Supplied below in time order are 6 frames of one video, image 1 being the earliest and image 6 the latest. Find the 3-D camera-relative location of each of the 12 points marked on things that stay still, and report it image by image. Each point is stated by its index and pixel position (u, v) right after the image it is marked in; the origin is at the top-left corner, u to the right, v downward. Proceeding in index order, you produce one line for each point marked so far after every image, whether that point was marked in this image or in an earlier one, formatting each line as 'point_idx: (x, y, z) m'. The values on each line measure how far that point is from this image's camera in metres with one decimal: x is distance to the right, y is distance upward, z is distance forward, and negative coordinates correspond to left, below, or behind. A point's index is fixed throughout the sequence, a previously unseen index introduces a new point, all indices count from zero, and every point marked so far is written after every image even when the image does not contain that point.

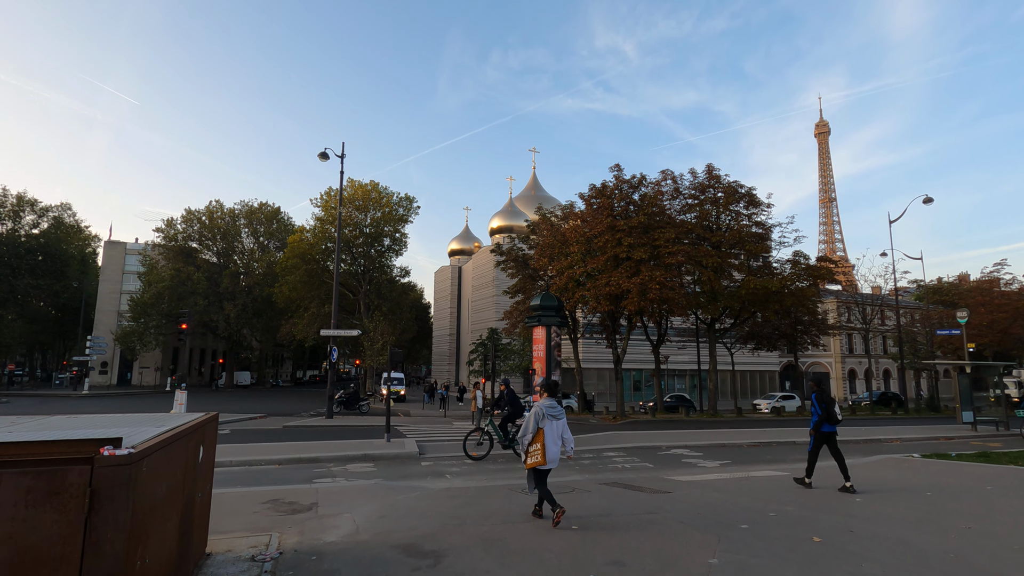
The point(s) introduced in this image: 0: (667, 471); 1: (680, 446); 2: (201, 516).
0: (+3.1, -3.6, +11.5) m
1: (+4.3, -4.0, +14.9) m
2: (-2.5, -1.8, +4.7) m
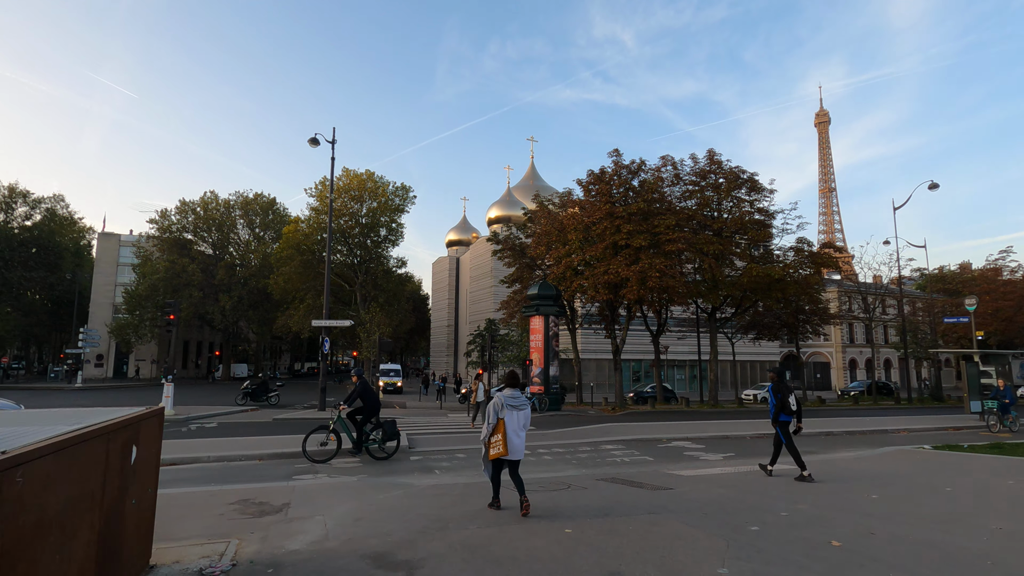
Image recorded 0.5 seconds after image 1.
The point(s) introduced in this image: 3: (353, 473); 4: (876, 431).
0: (+2.9, -3.3, +11.0) m
1: (+4.2, -3.7, +14.3) m
2: (-2.6, -1.6, +4.0) m
3: (-2.7, -3.2, +10.1) m
4: (+10.9, -4.3, +17.4) m
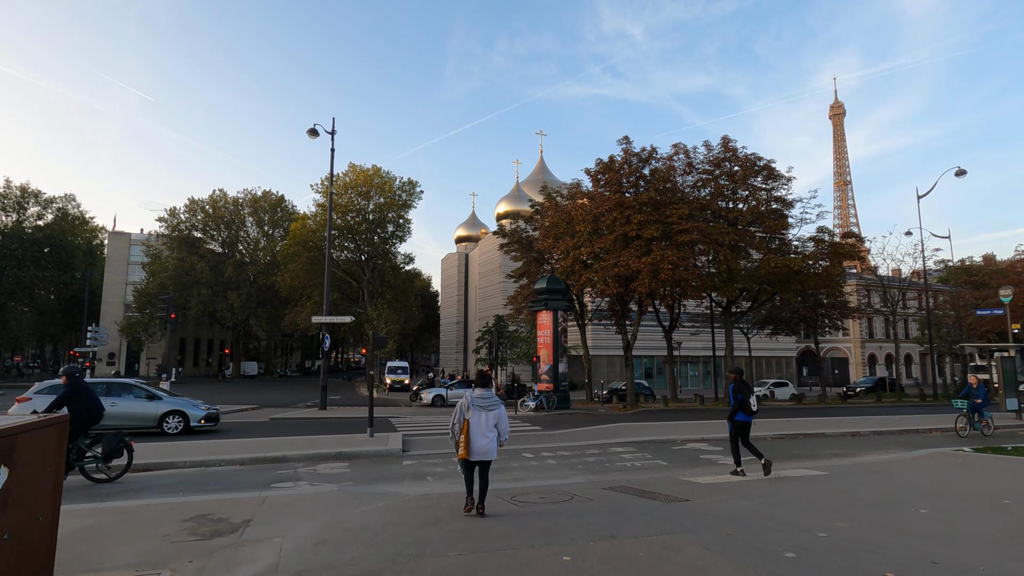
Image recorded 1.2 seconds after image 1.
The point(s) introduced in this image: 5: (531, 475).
0: (+2.9, -3.1, +10.0) m
1: (+4.2, -3.5, +13.4) m
2: (-2.7, -1.5, +3.2) m
3: (-2.8, -3.0, +9.2) m
4: (+11.0, -4.0, +16.3) m
5: (+0.3, -3.1, +9.6) m
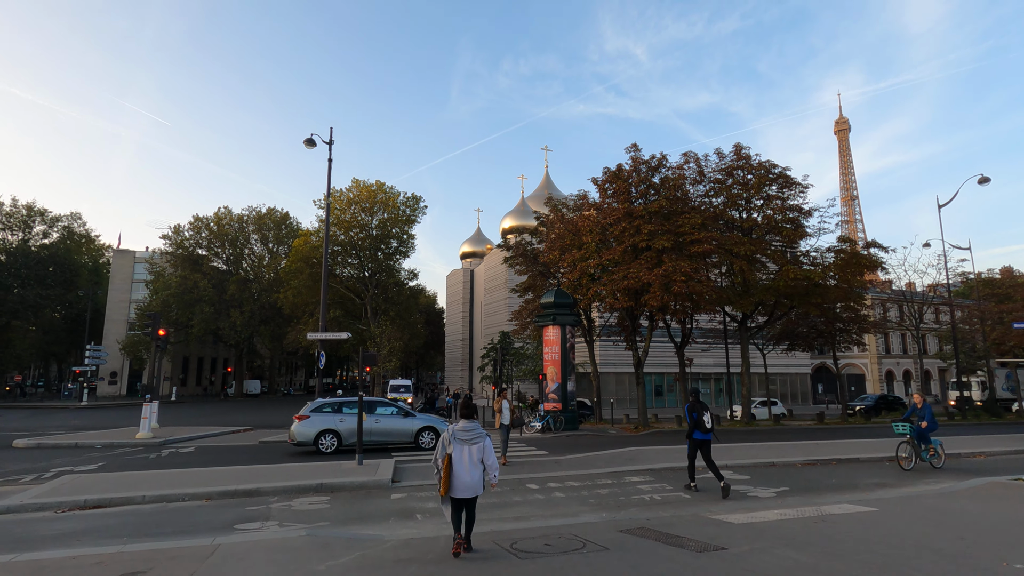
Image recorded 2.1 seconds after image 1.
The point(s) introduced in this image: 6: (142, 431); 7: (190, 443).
0: (+3.0, -3.3, +8.8) m
1: (+4.3, -3.7, +12.1) m
2: (-2.8, -1.5, +2.1) m
3: (-2.7, -3.2, +8.0) m
4: (+11.1, -4.3, +14.9) m
5: (+0.3, -3.2, +8.4) m
6: (-11.7, -4.6, +18.6) m
7: (-10.0, -4.8, +18.1) m
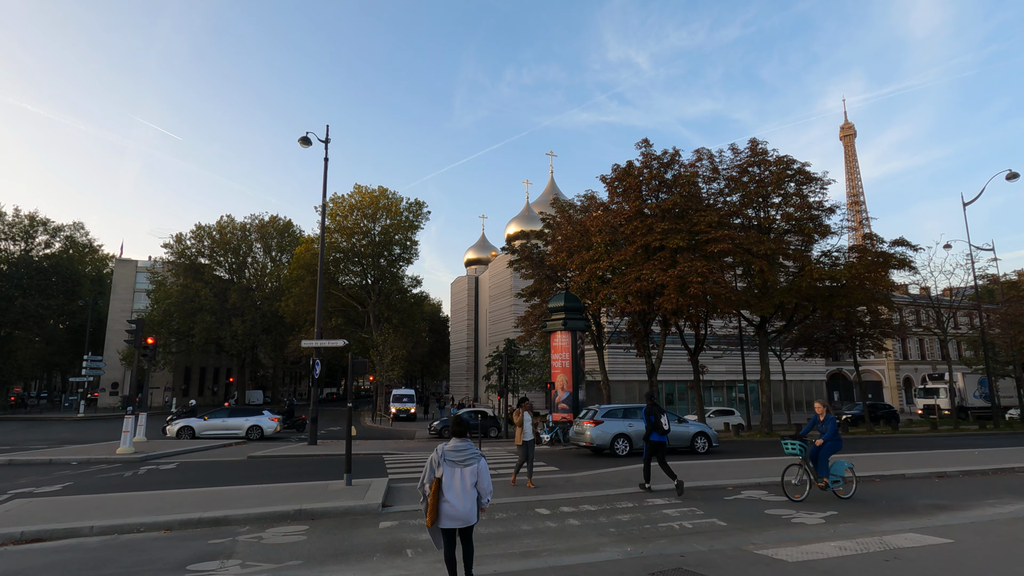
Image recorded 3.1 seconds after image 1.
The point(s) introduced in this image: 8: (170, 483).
0: (+3.1, -3.2, +7.5) m
1: (+4.4, -3.7, +10.8) m
2: (-2.8, -1.3, +0.8) m
3: (-2.6, -3.1, +6.8) m
4: (+11.3, -4.2, +13.5) m
5: (+0.4, -3.1, +7.1) m
6: (-11.6, -4.7, +17.4) m
7: (-9.8, -4.9, +16.9) m
8: (-7.4, -4.2, +12.7) m
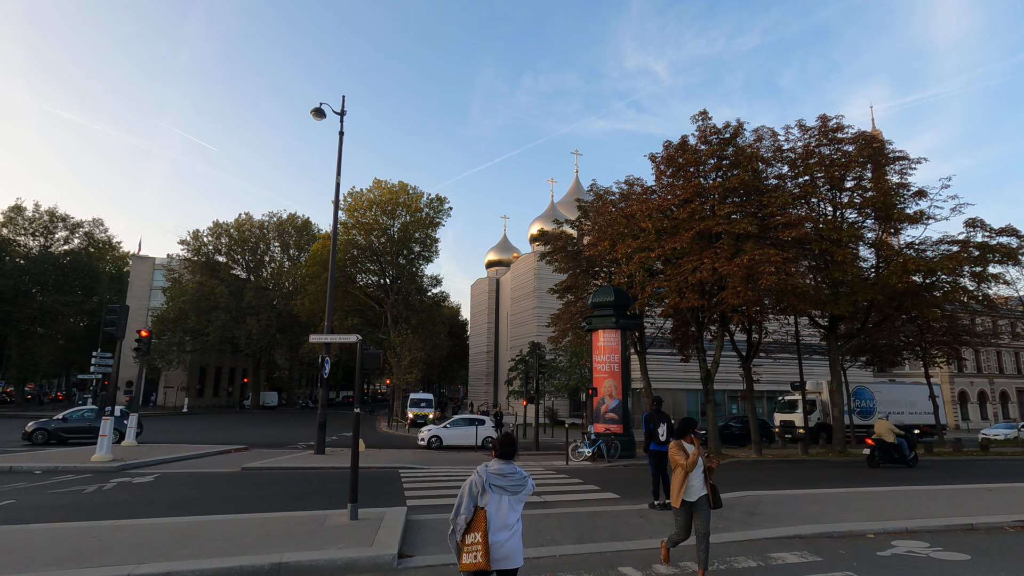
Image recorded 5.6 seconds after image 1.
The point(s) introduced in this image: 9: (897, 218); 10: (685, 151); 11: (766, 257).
0: (+3.8, -2.8, +4.7) m
1: (+5.2, -3.3, +7.9) m
2: (-2.2, -0.8, -1.8) m
3: (-1.9, -2.6, +4.1) m
4: (+12.1, -4.0, +10.4) m
5: (+1.1, -2.7, +4.4) m
6: (-10.5, -4.2, +15.0) m
7: (-8.8, -4.4, +14.4) m
8: (-6.6, -3.8, +10.2) m
9: (+12.8, +2.3, +19.6) m
10: (+5.9, +4.7, +19.8) m
11: (+7.4, +0.9, +17.2) m
